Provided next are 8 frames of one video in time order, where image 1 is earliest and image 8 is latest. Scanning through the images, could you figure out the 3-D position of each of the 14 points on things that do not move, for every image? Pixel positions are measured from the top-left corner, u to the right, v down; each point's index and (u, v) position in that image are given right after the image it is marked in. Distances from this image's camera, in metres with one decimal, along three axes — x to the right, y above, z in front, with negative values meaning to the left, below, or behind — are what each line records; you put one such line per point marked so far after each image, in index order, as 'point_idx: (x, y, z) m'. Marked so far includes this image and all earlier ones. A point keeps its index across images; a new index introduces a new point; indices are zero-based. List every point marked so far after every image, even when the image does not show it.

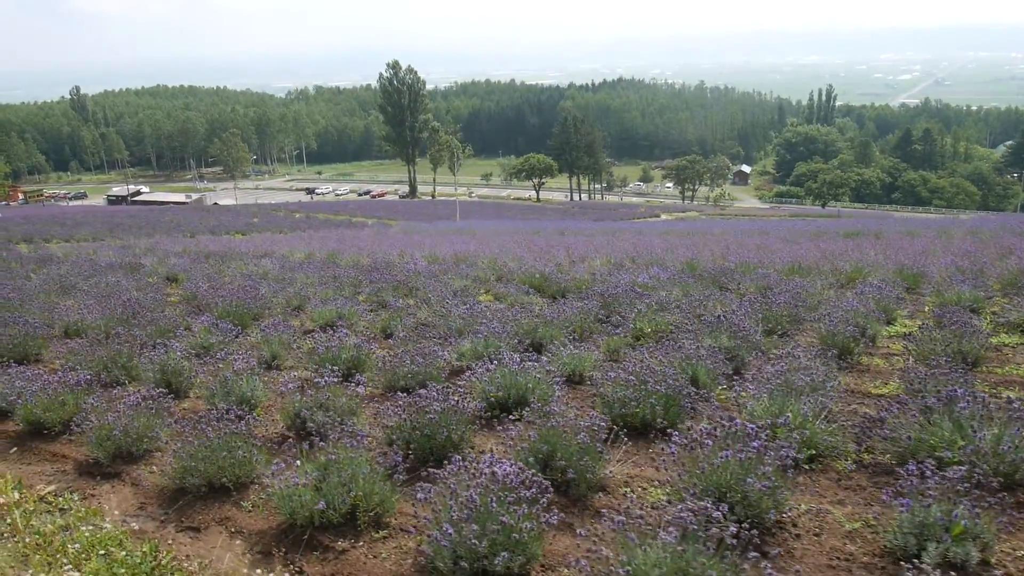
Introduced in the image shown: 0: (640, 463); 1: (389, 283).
0: (+0.6, -0.8, +3.8) m
1: (-1.6, +0.1, +10.8) m
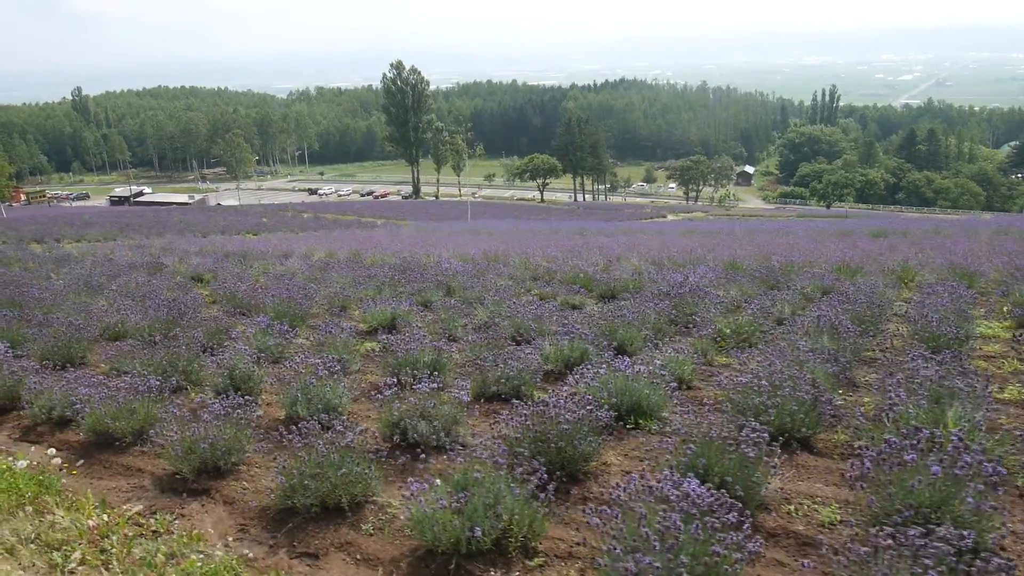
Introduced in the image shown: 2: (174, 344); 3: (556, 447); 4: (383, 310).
0: (+1.2, -0.8, +3.4) m
1: (-1.0, +0.1, +10.4) m
2: (-2.3, -0.4, +5.8) m
3: (+0.2, -0.6, +3.4) m
4: (-1.1, -0.2, +7.5) m
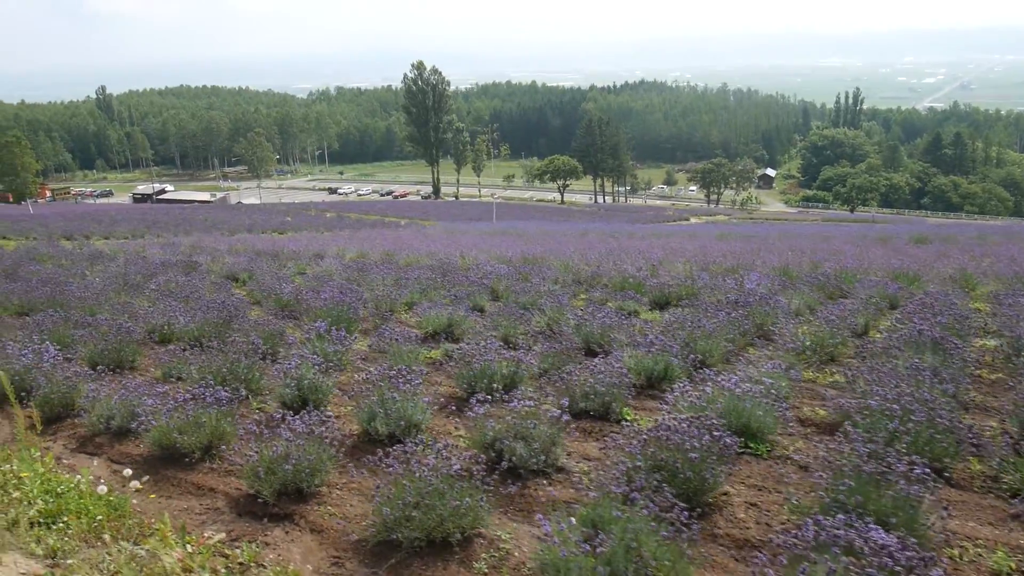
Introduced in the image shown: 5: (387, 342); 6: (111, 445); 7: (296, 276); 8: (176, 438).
0: (+1.6, -0.8, +3.1) m
1: (-0.4, 0.0, +10.1) m
2: (-1.8, -0.4, +5.5) m
3: (+0.6, -0.7, +3.0) m
4: (-0.6, -0.2, +7.2) m
5: (-0.8, -0.4, +5.6) m
6: (-2.1, -0.8, +4.4) m
7: (-3.1, +0.2, +12.1) m
8: (-1.6, -0.7, +3.9) m
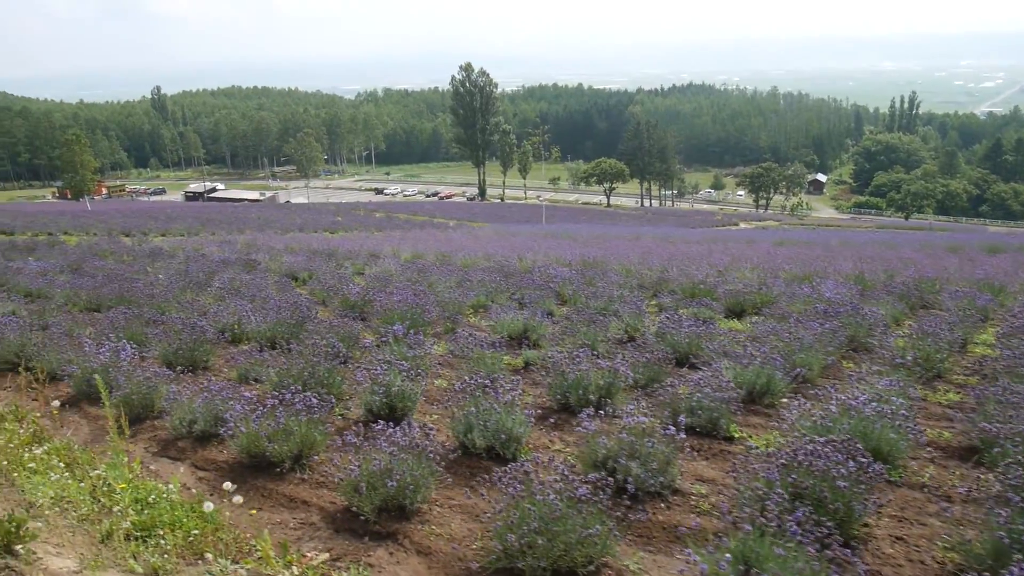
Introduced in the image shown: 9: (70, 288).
0: (+2.0, -0.9, +2.7) m
1: (+0.4, 0.0, +9.9) m
2: (-1.3, -0.4, +5.3) m
3: (+1.1, -0.7, +2.8) m
4: (0.0, -0.3, +7.0) m
5: (-0.3, -0.4, +5.4) m
6: (-1.6, -0.8, +4.2) m
7: (-2.2, +0.2, +12.0) m
8: (-1.1, -0.7, +3.7) m
9: (-5.1, 0.0, +9.7) m
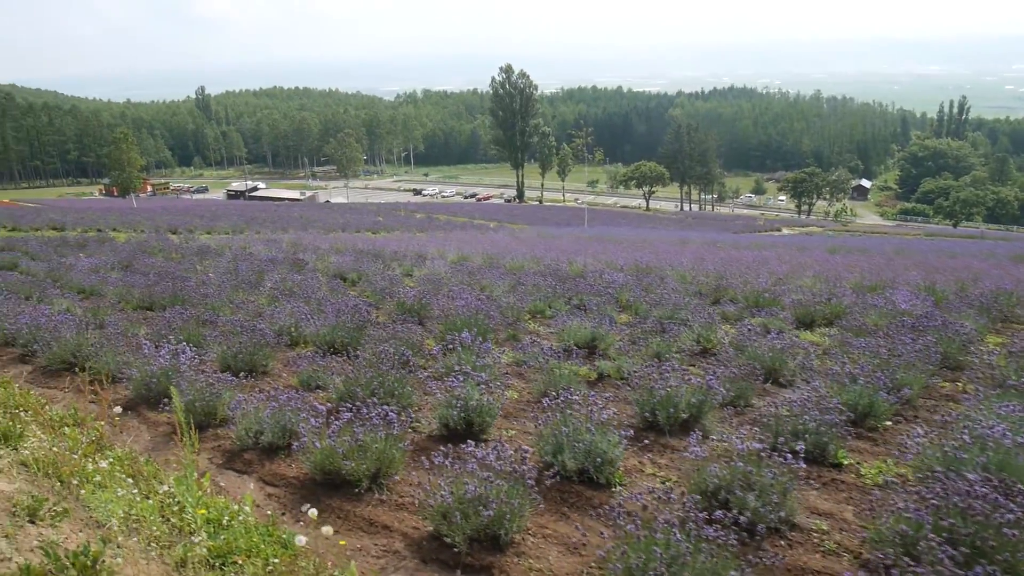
0: (+2.4, -1.0, +2.3) m
1: (+1.0, -0.1, +9.6) m
2: (-0.8, -0.4, +5.1) m
3: (+1.4, -0.8, +2.4) m
4: (+0.6, -0.3, +6.7) m
5: (+0.2, -0.4, +5.1) m
6: (-1.2, -0.8, +4.0) m
7: (-1.5, +0.1, +11.8) m
8: (-0.7, -0.7, +3.4) m
9: (-4.5, 0.0, +9.6) m
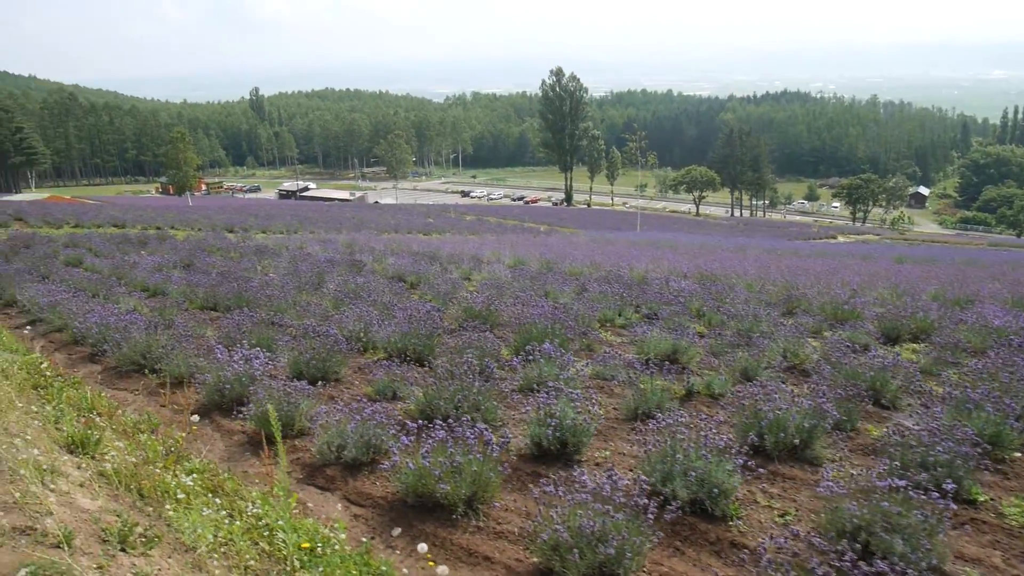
0: (+2.7, -1.0, +2.0) m
1: (+1.8, -0.2, +9.2) m
2: (-0.3, -0.5, +4.9) m
3: (+1.8, -0.9, +2.1) m
4: (+1.2, -0.4, +6.4) m
5: (+0.7, -0.5, +4.8) m
6: (-0.7, -0.9, +3.8) m
7: (-0.6, +0.1, +11.6) m
8: (-0.3, -0.8, +3.2) m
9: (-3.7, 0.0, +9.5) m
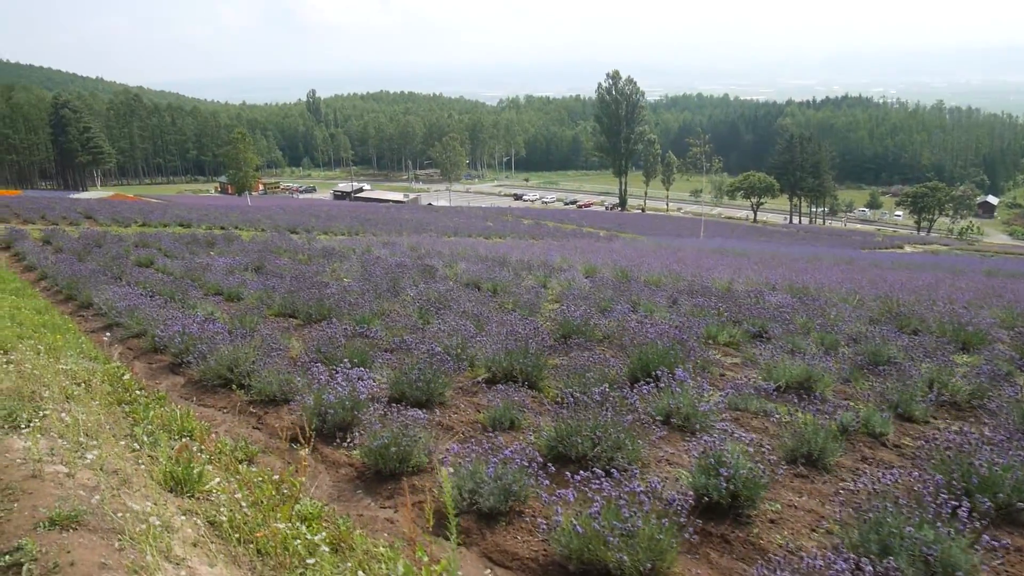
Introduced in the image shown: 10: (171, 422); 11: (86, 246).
0: (+3.2, -1.2, +1.2) m
1: (+2.7, -0.3, +8.5) m
2: (+0.4, -0.6, +4.3) m
3: (+2.3, -1.0, +1.4) m
4: (+2.0, -0.5, +5.7) m
5: (+1.4, -0.6, +4.2) m
6: (-0.1, -0.9, +3.2) m
7: (+0.5, 0.0, +11.0) m
8: (+0.3, -0.9, +2.7) m
9: (-2.7, 0.0, +9.2) m
10: (-1.9, -0.7, +4.6) m
11: (-7.1, +0.7, +14.0) m
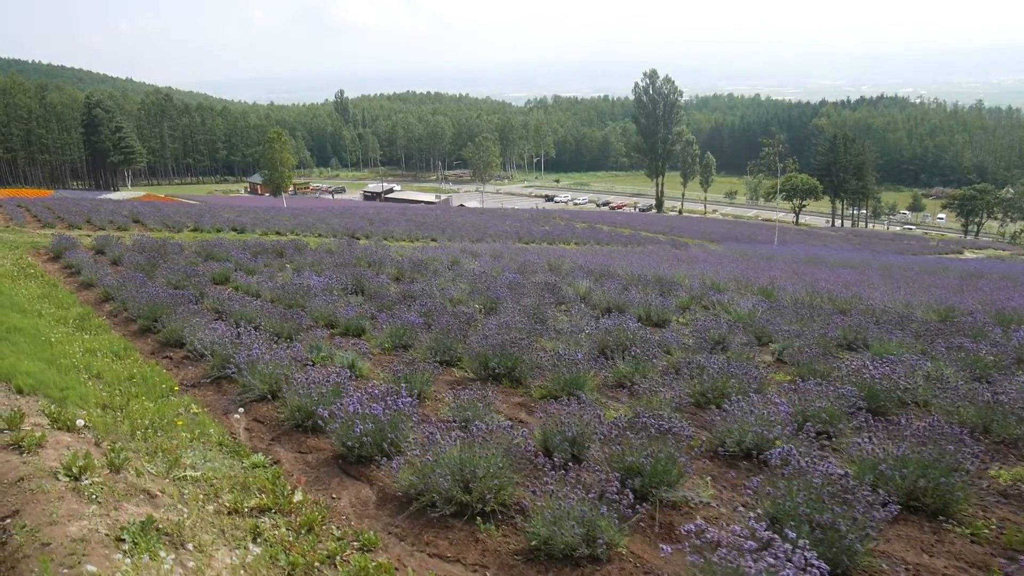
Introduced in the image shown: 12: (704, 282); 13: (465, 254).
0: (+4.8, -1.5, -1.0) m
1: (+4.5, -0.6, +6.4) m
2: (+2.1, -0.9, +2.2) m
3: (+3.9, -1.3, -0.8) m
4: (+3.6, -0.8, +3.6) m
5: (+3.0, -0.9, +2.1) m
6: (+1.5, -1.2, +1.1) m
7: (+2.3, -0.3, +8.9) m
8: (+1.9, -1.1, +0.5) m
9: (-0.9, -0.3, +7.1) m
10: (-0.2, -1.0, +2.5) m
11: (-5.3, +0.4, +12.0) m
12: (+3.3, +0.1, +14.2) m
13: (-1.0, +0.7, +17.1) m
